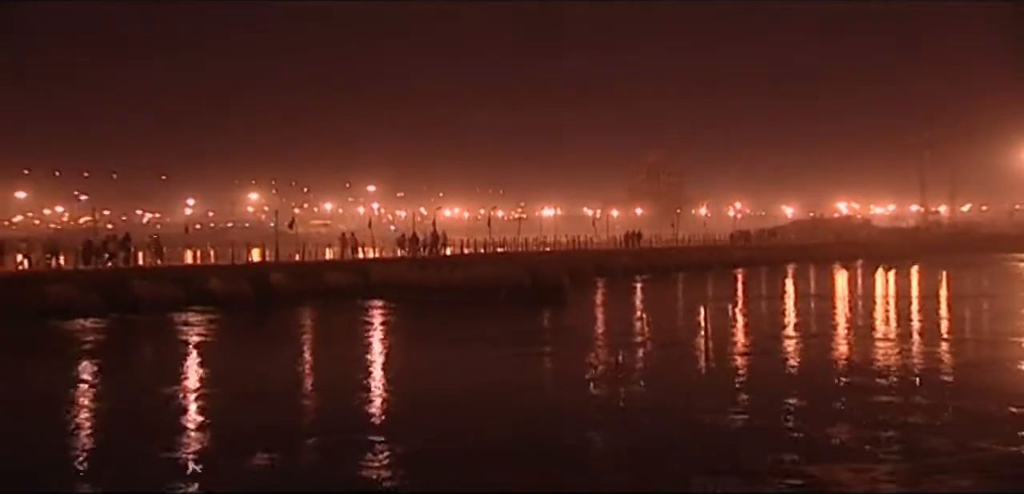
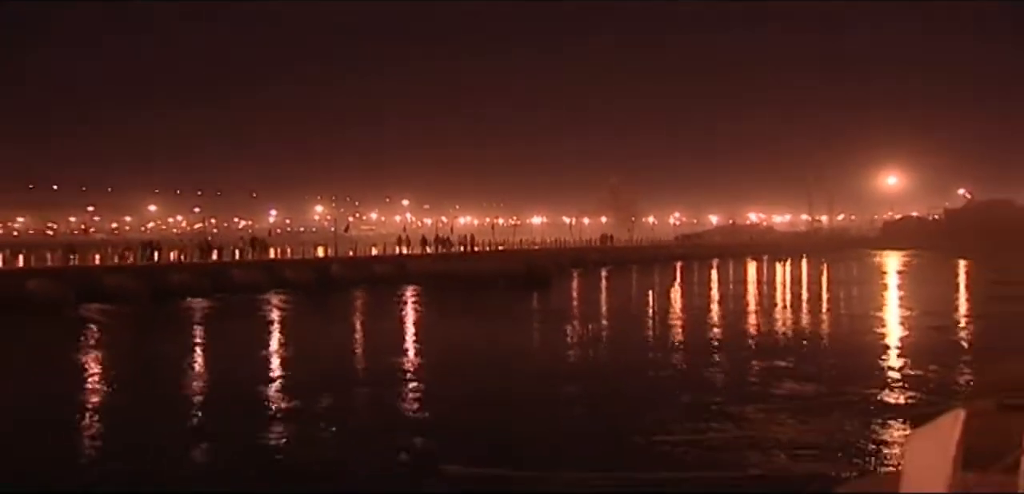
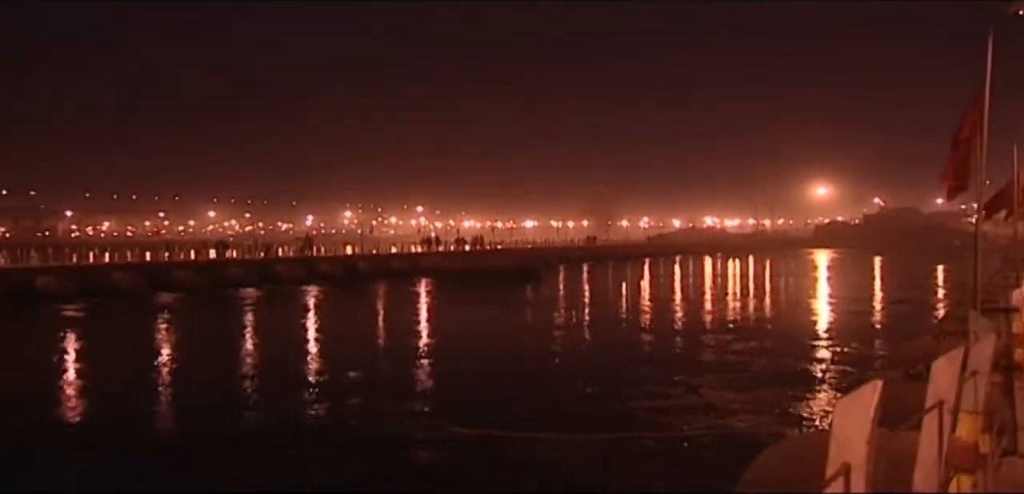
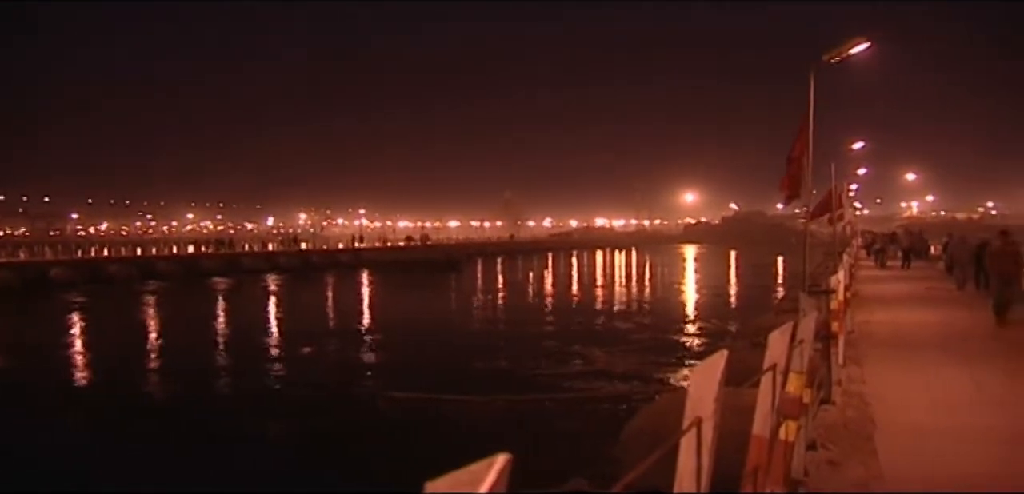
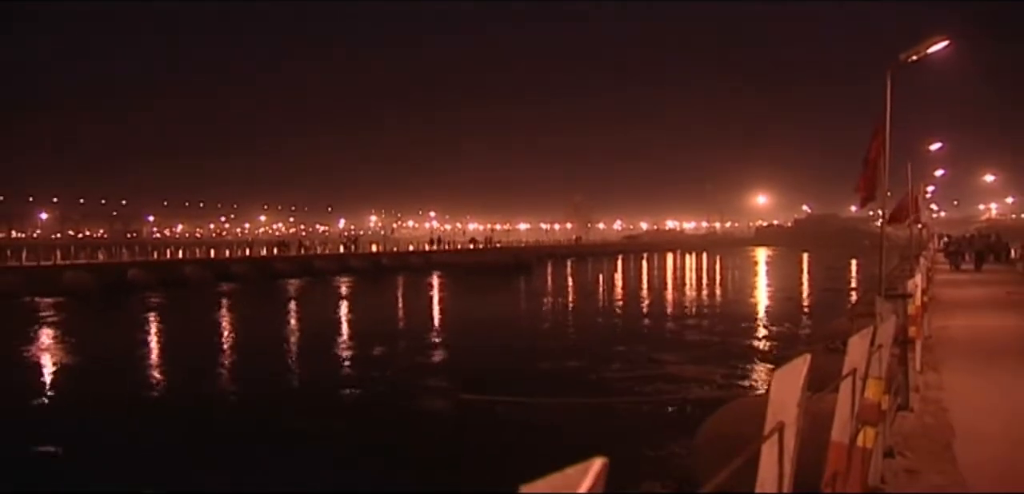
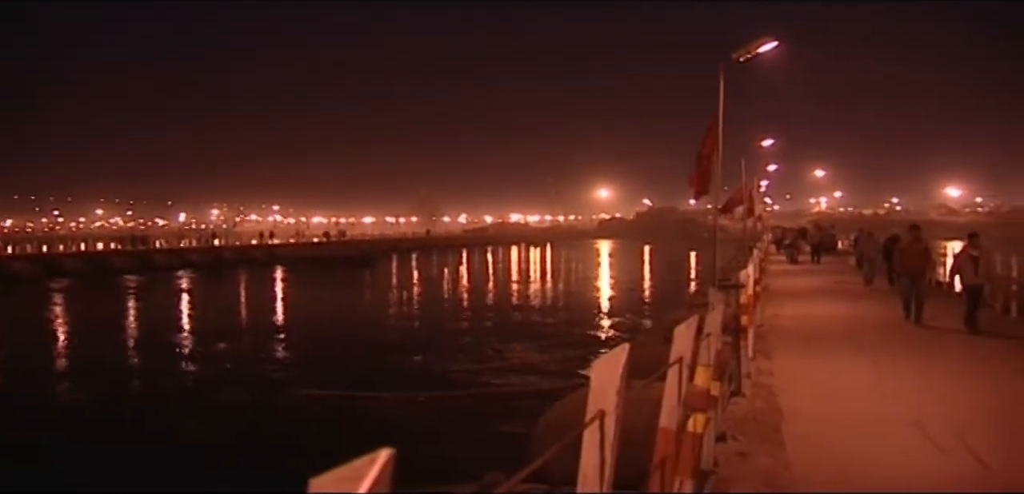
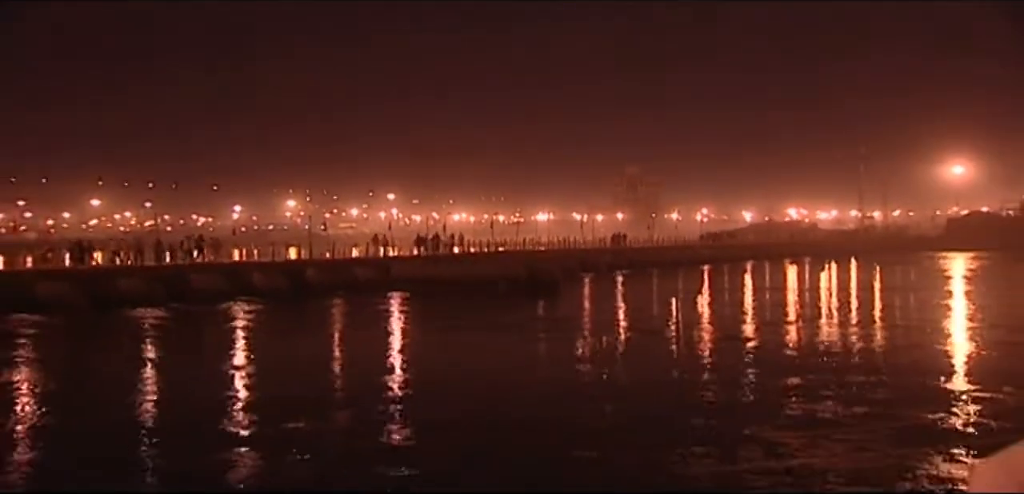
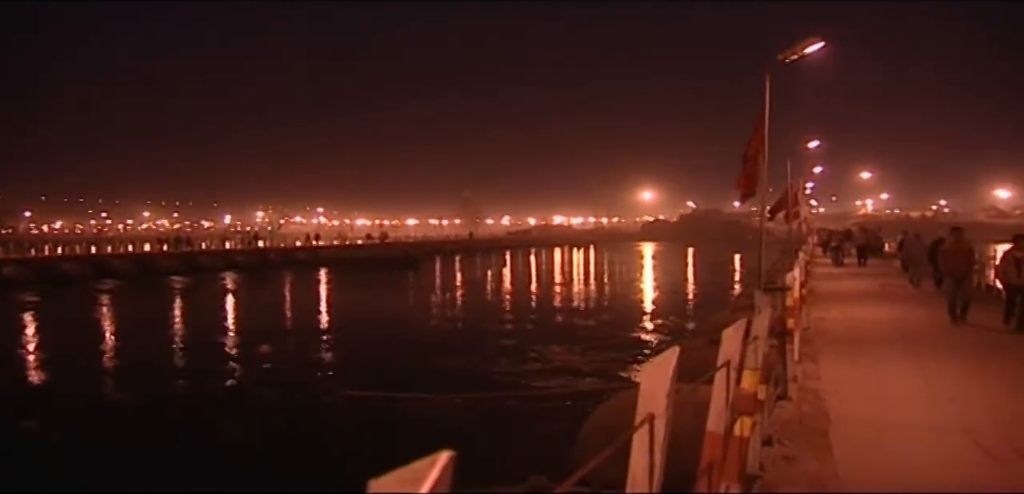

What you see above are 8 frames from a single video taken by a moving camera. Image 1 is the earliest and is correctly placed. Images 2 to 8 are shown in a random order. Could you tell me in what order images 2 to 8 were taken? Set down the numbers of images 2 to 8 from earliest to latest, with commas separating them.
7, 2, 3, 5, 4, 8, 6
